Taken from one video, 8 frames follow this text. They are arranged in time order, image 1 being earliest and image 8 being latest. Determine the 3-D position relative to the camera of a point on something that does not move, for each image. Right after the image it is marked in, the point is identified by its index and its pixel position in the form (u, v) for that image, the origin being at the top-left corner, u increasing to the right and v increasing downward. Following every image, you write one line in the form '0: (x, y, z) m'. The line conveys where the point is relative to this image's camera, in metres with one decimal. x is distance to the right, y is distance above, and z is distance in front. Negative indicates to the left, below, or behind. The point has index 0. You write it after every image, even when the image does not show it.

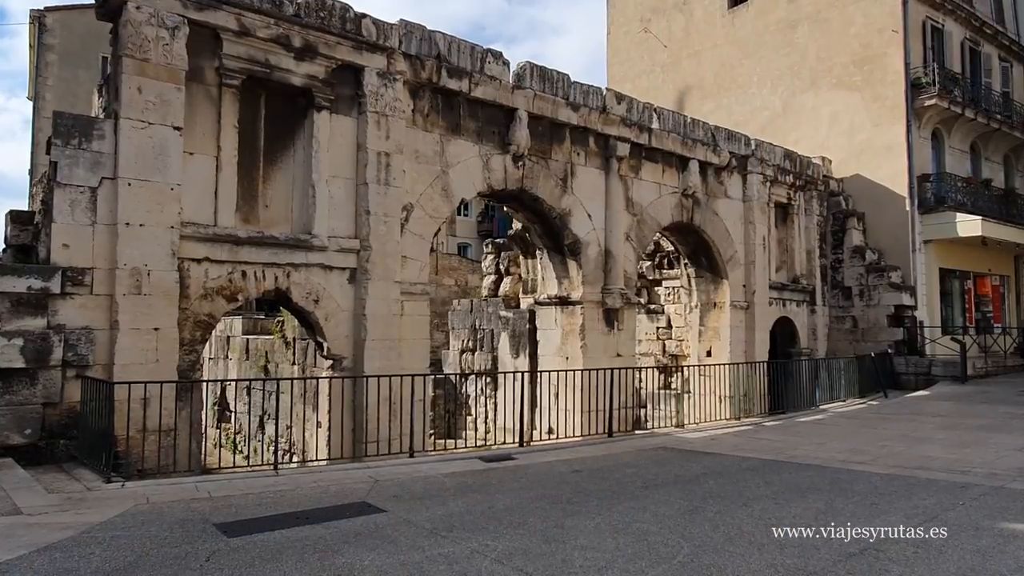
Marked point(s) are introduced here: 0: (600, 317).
0: (+1.5, -0.5, +12.4) m
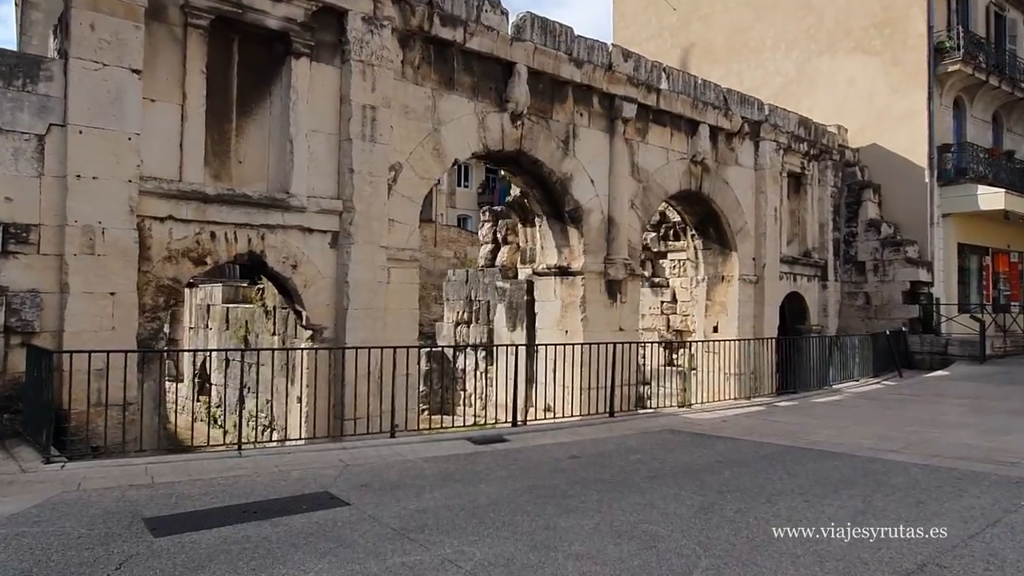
0: (+1.4, 0.0, +11.7) m
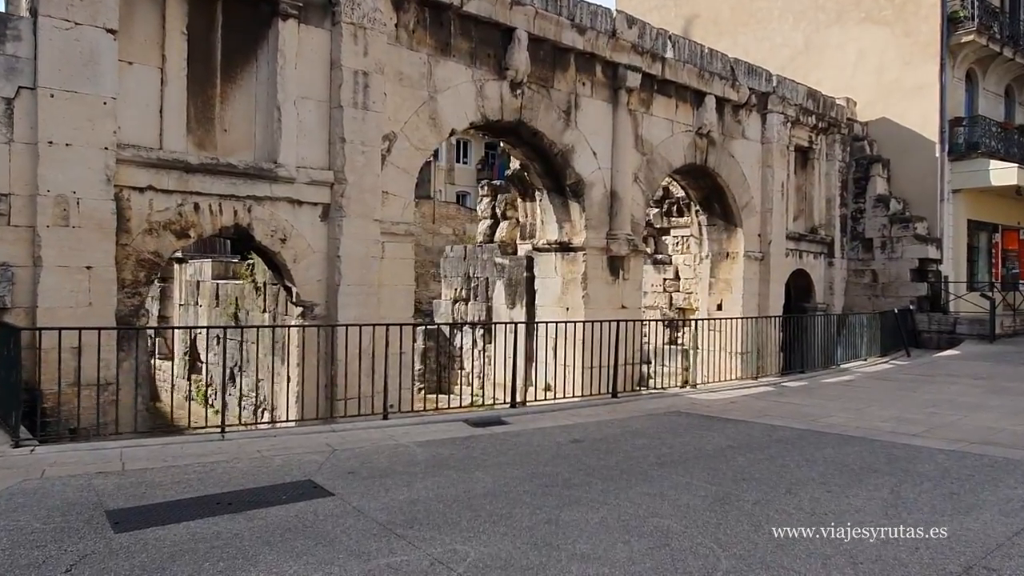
0: (+1.4, +0.3, +11.3) m
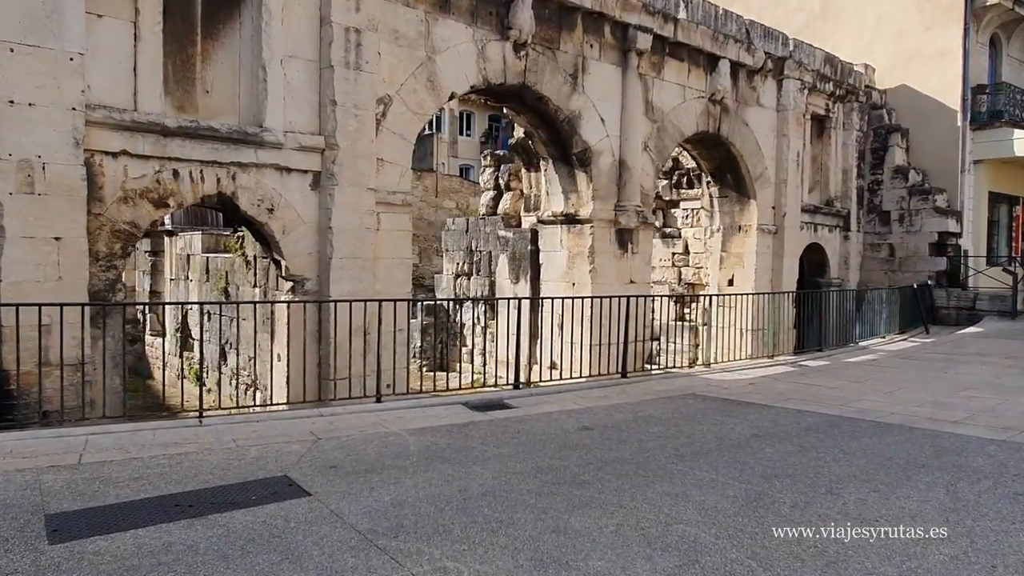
0: (+1.5, +0.7, +10.8) m
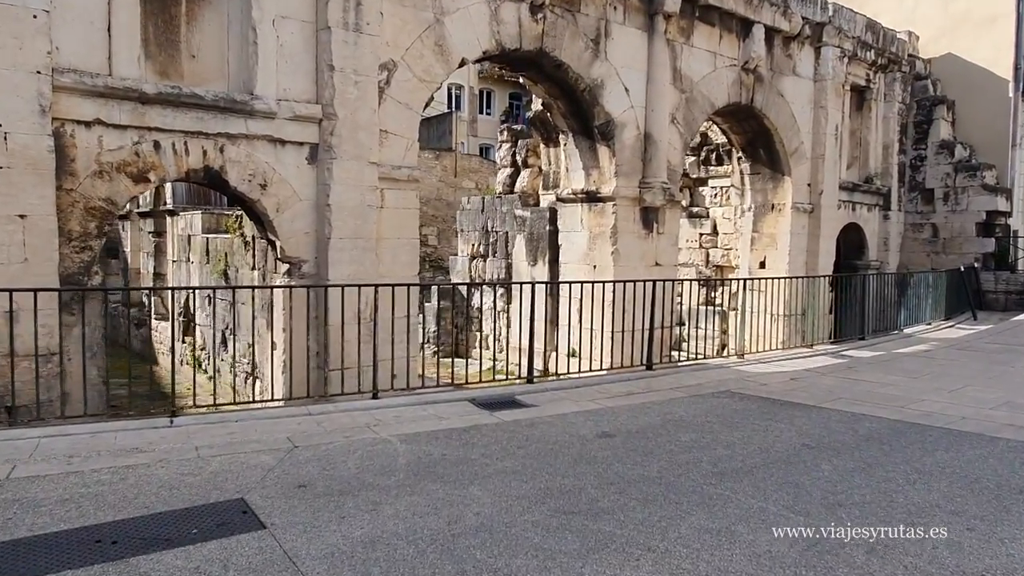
0: (+1.7, +1.0, +10.1) m
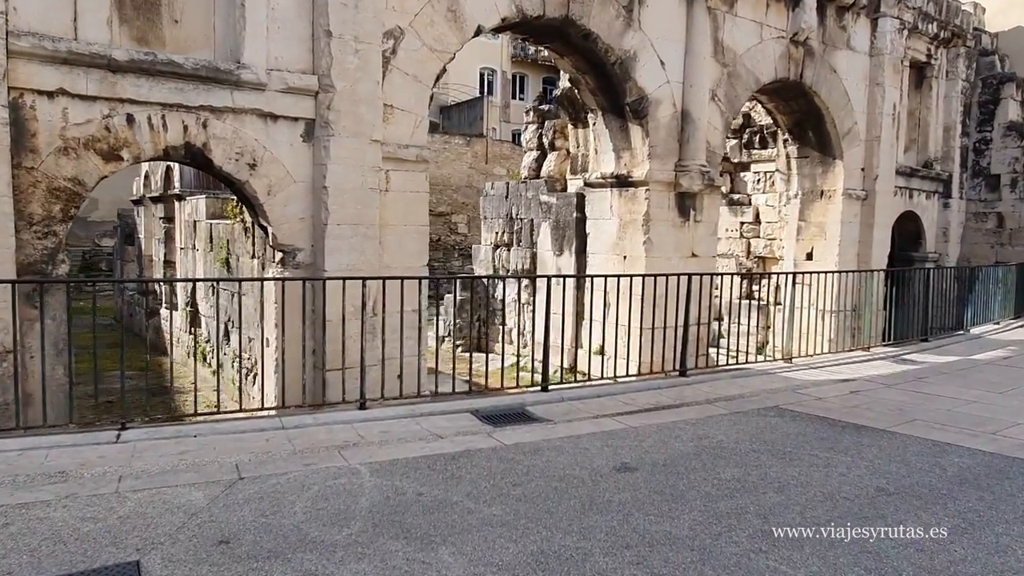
0: (+2.0, +1.0, +9.2) m
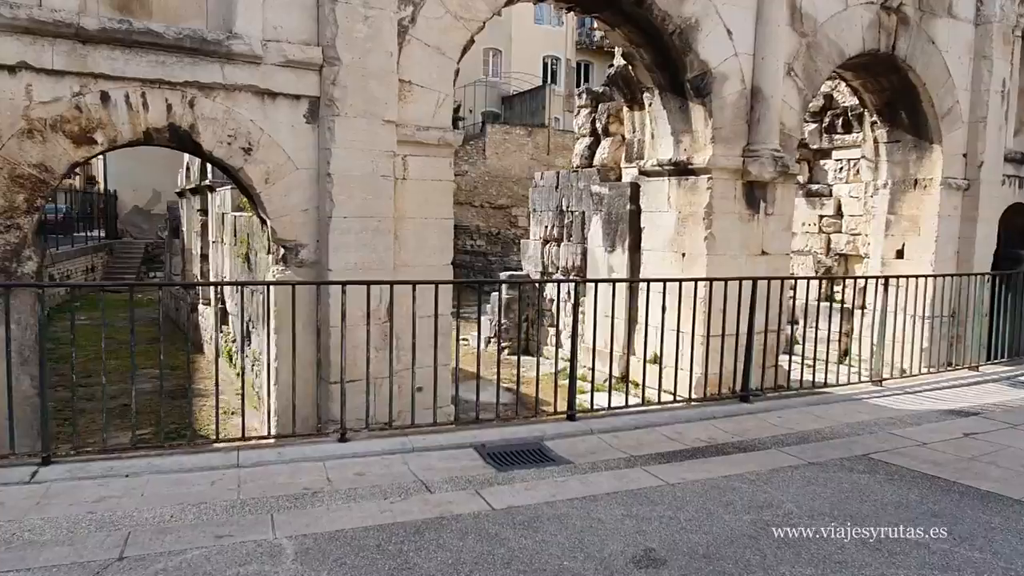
0: (+2.5, +1.0, +8.1) m
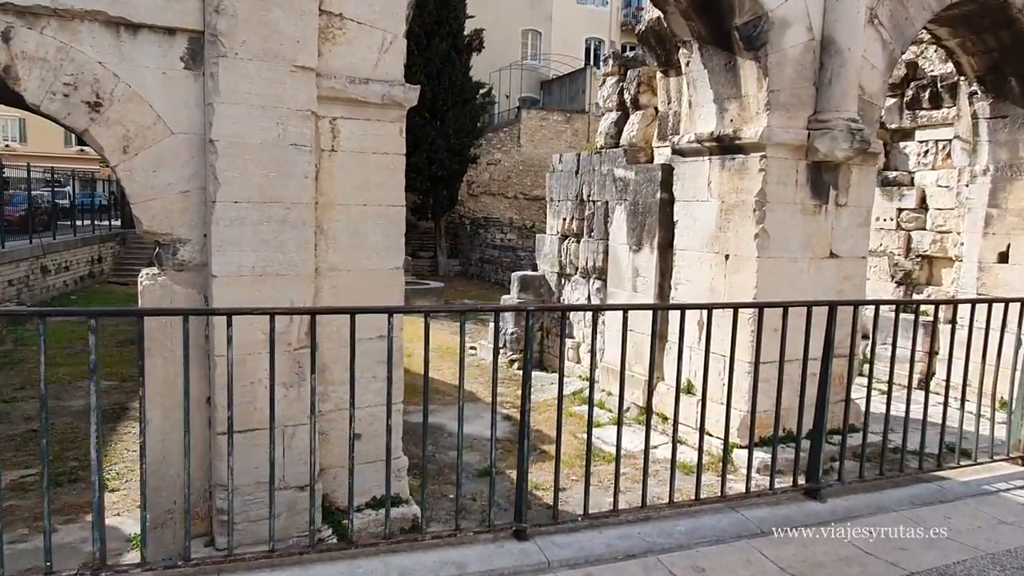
0: (+2.4, +0.9, +6.2) m
